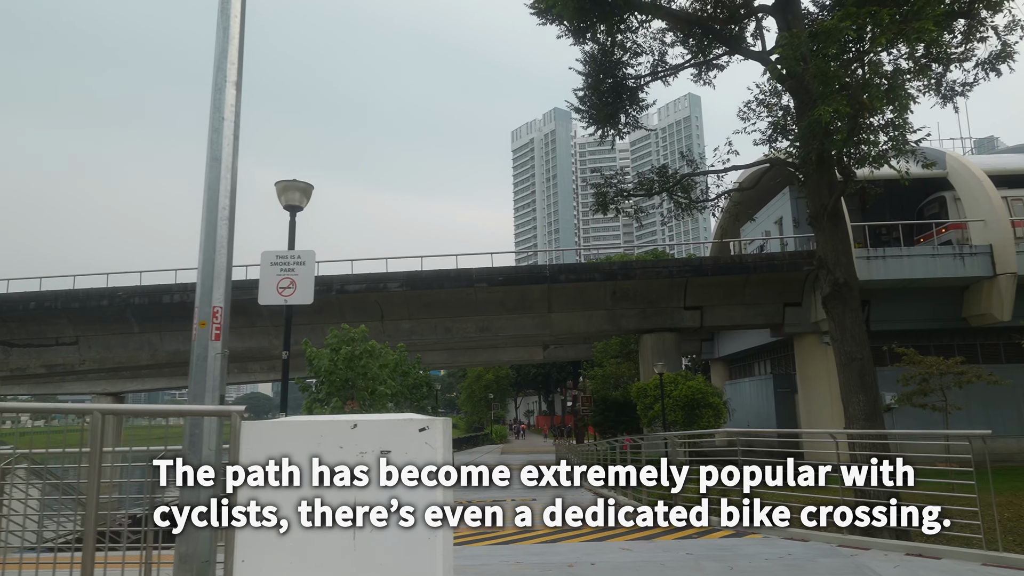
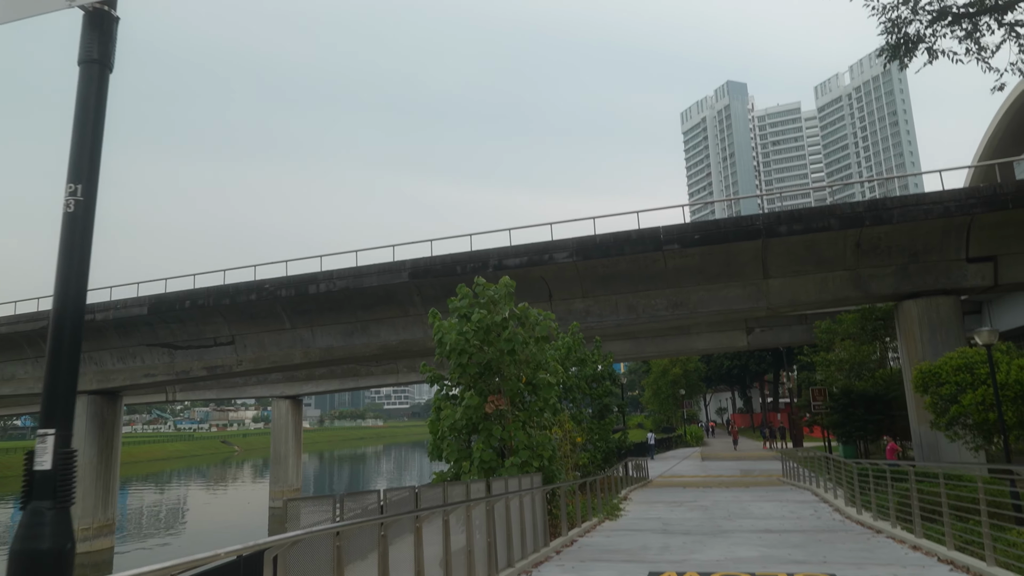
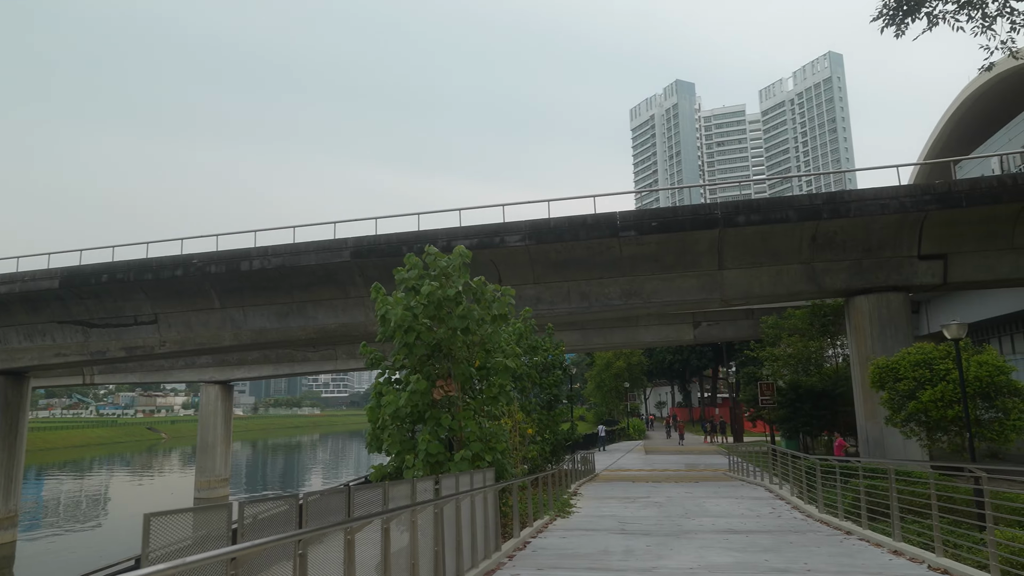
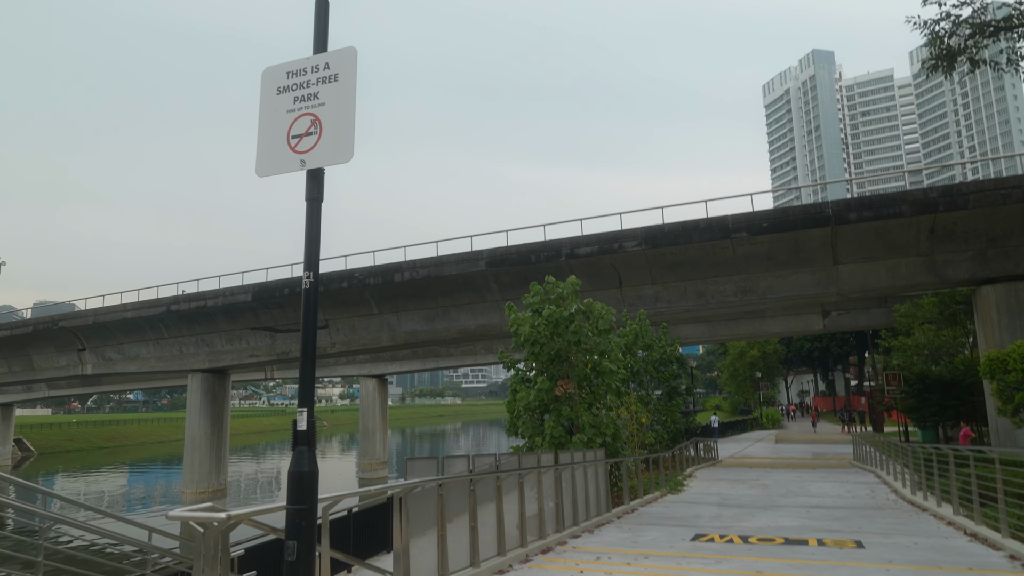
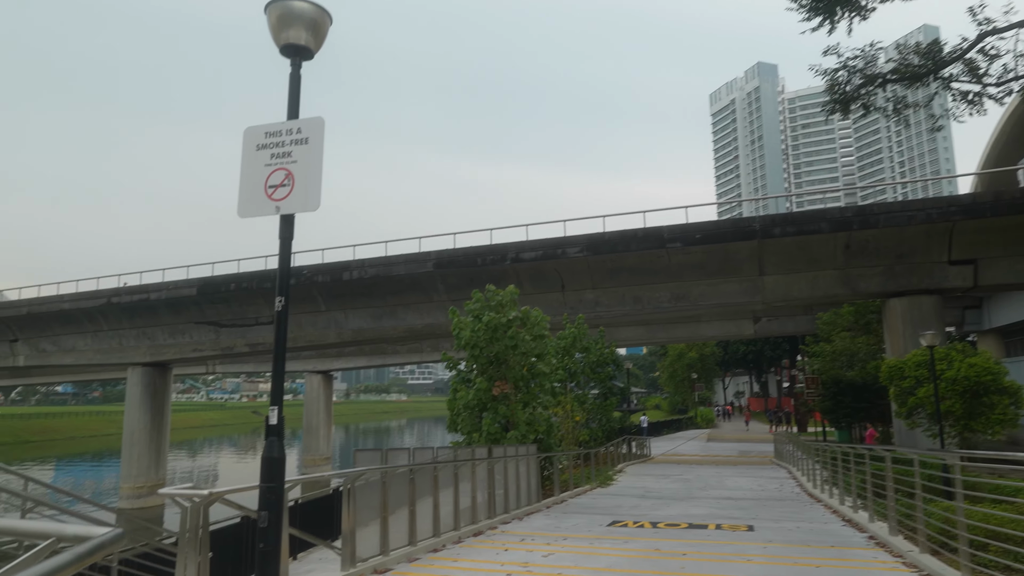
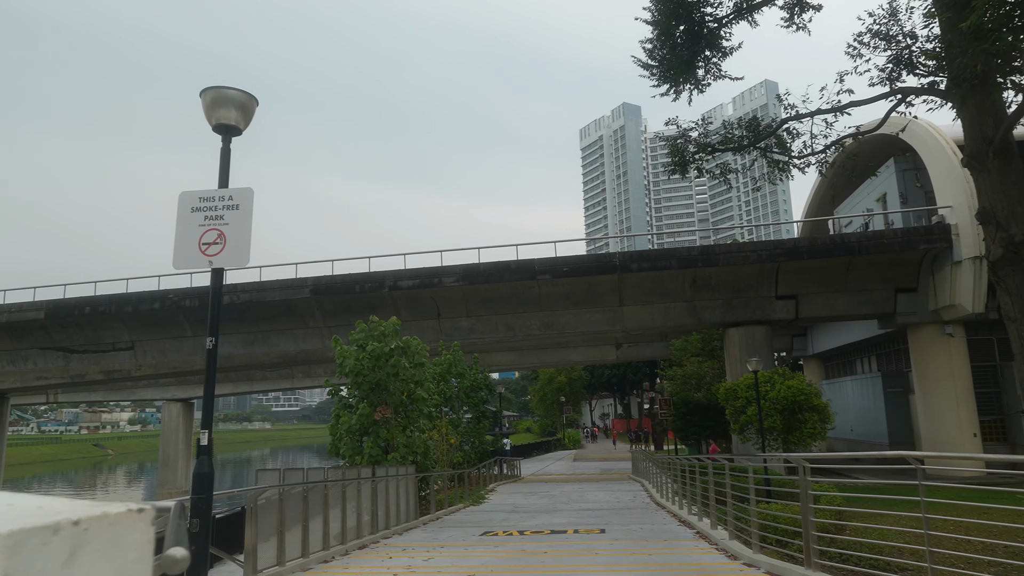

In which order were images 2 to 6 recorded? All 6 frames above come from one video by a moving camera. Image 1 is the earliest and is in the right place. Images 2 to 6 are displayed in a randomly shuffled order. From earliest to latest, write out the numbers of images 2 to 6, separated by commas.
6, 5, 4, 2, 3
